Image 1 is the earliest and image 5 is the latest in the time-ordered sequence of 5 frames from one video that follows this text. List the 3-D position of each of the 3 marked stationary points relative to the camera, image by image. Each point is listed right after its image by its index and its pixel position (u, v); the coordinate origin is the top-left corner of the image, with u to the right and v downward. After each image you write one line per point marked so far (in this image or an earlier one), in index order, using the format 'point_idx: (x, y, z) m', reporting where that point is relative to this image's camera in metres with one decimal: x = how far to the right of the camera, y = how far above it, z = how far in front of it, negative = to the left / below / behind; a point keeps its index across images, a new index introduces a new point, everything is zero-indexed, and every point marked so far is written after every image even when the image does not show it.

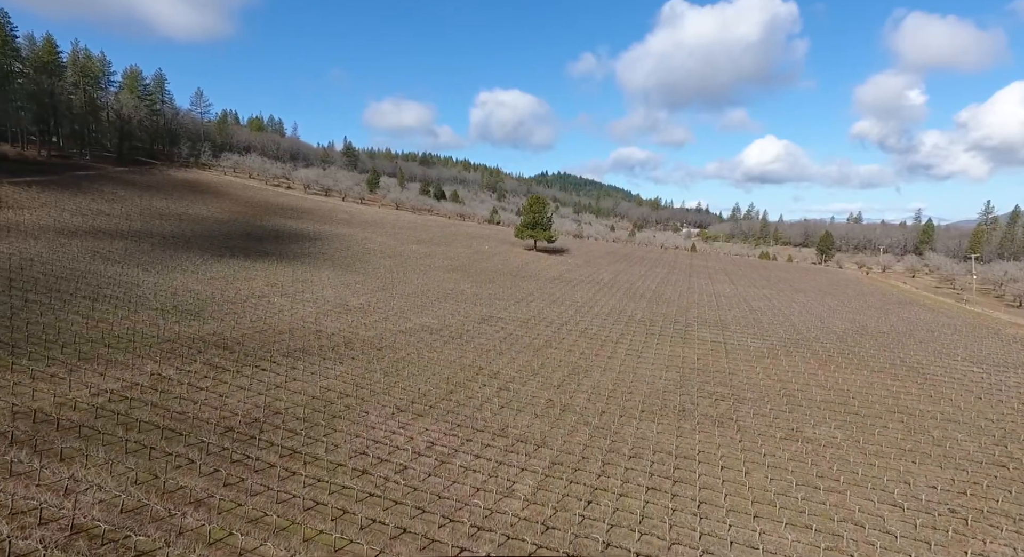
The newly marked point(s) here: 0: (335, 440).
0: (-6.0, -5.5, +18.5) m
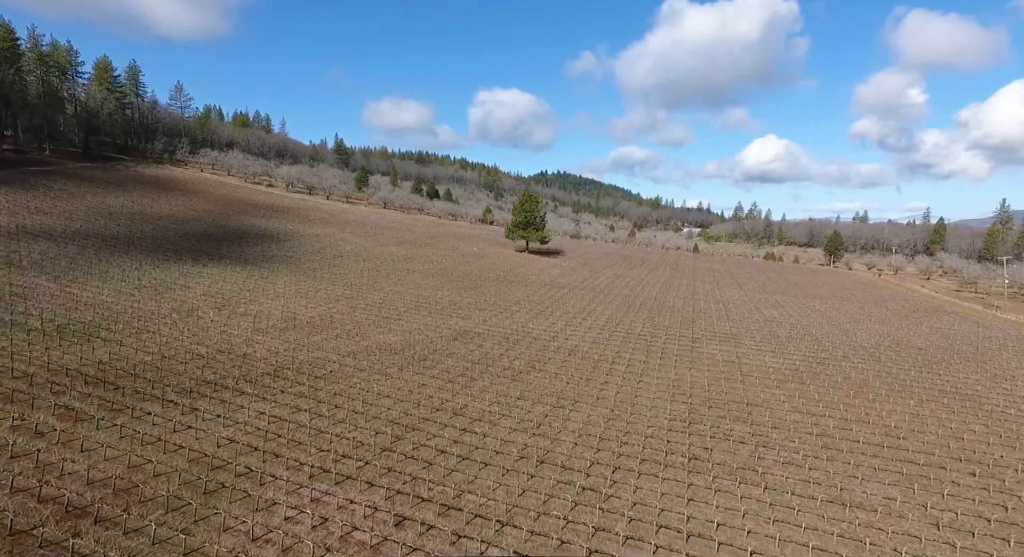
0: (-7.3, -6.1, +12.9) m
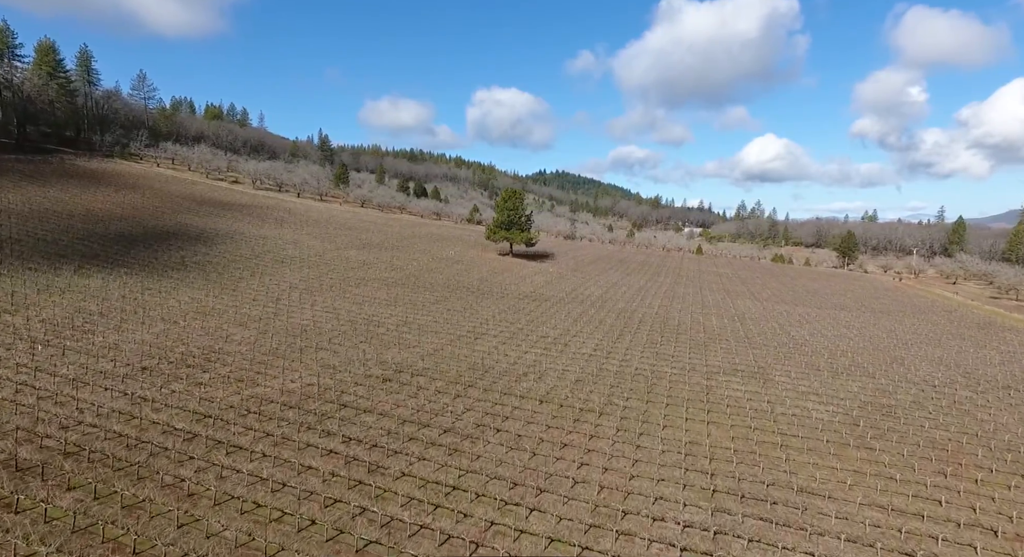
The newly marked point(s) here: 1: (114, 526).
0: (-9.5, -6.9, +4.1) m
1: (-9.3, -5.8, +12.7) m
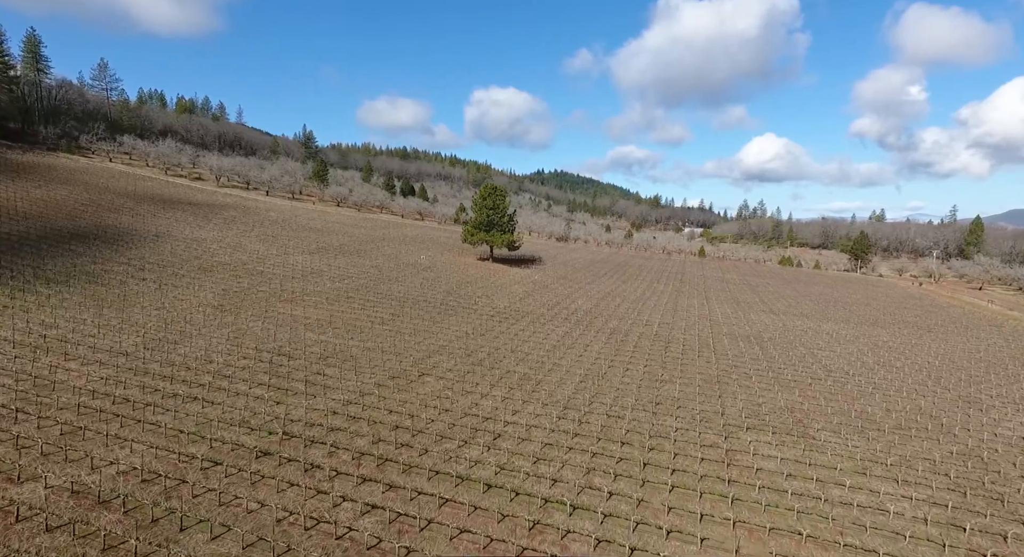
0: (-11.5, -7.8, -3.7) m
1: (-11.3, -6.6, +4.9) m
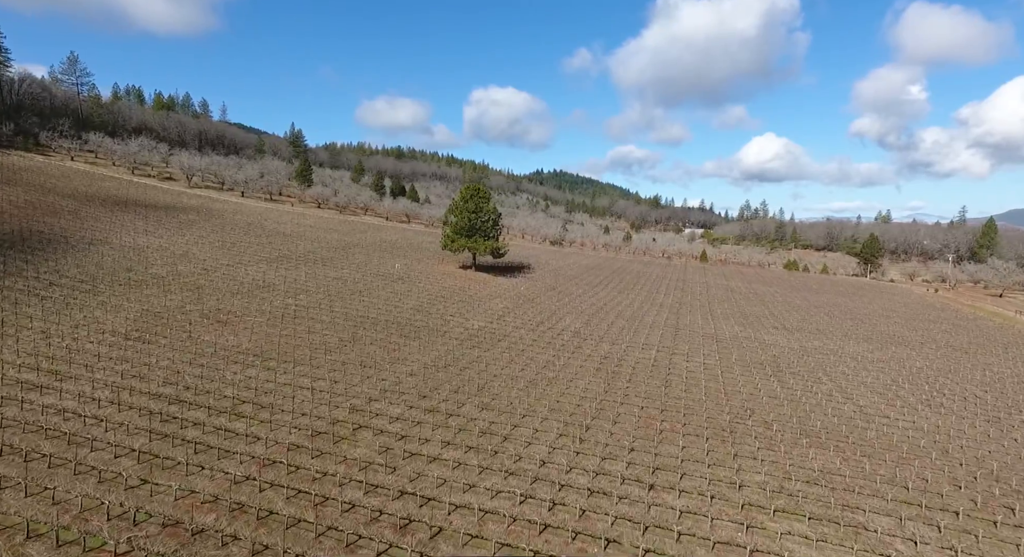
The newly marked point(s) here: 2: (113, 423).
0: (-12.9, -8.8, -9.1) m
1: (-12.8, -7.6, -0.5) m
2: (-13.1, -4.7, +17.9) m
